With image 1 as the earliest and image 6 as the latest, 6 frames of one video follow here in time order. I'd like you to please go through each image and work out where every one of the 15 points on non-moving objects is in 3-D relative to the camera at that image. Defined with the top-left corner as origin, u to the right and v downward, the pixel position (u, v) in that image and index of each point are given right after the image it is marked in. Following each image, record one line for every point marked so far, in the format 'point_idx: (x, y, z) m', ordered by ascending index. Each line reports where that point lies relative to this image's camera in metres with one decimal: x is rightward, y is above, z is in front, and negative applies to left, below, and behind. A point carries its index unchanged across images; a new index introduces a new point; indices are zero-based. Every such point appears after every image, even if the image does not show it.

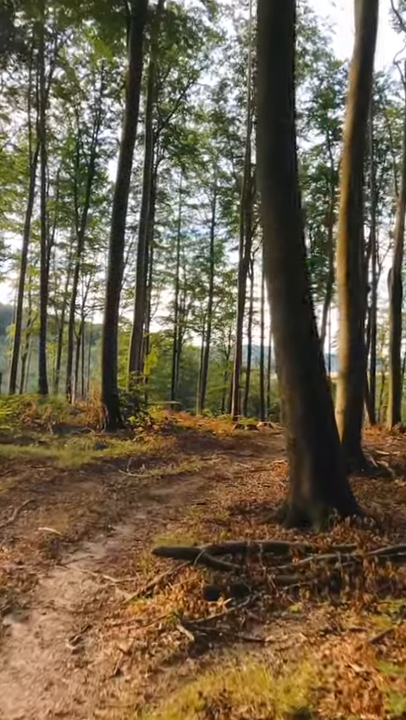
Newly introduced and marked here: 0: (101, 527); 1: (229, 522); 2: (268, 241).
0: (-0.9, -1.5, +5.0) m
1: (+0.3, -1.5, +5.1) m
2: (+0.6, +1.1, +5.2) m
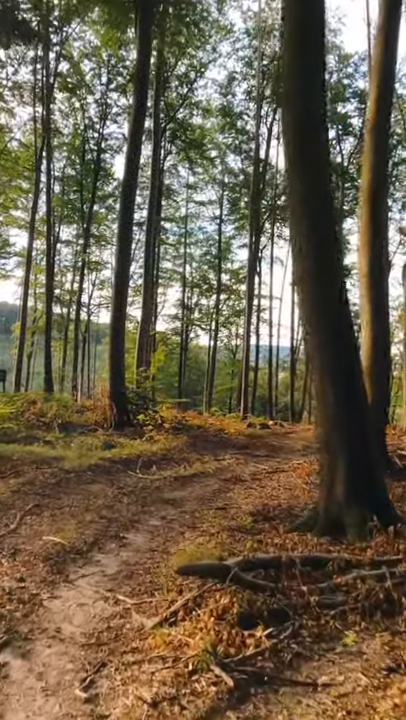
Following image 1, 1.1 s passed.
0: (-0.7, -1.4, +4.5) m
1: (+0.4, -1.4, +4.6) m
2: (+0.8, +1.1, +4.7) m
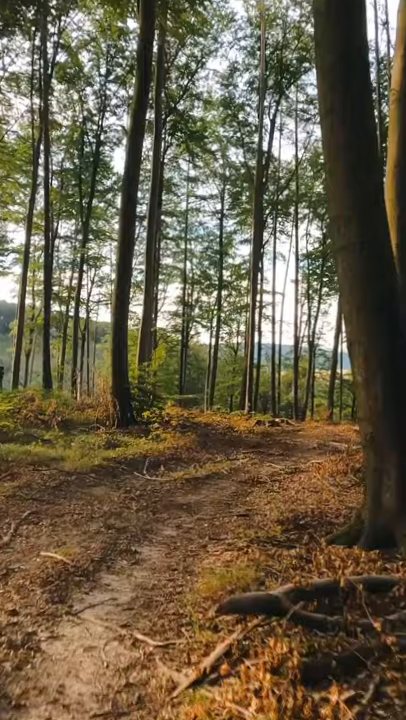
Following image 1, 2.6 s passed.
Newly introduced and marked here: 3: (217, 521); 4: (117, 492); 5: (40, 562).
0: (-0.6, -1.3, +3.8) m
1: (+0.6, -1.3, +3.9) m
2: (+0.9, +1.3, +4.0) m
3: (+0.1, -1.4, +4.8) m
4: (-0.9, -1.4, +5.9) m
5: (-1.0, -1.3, +3.5) m
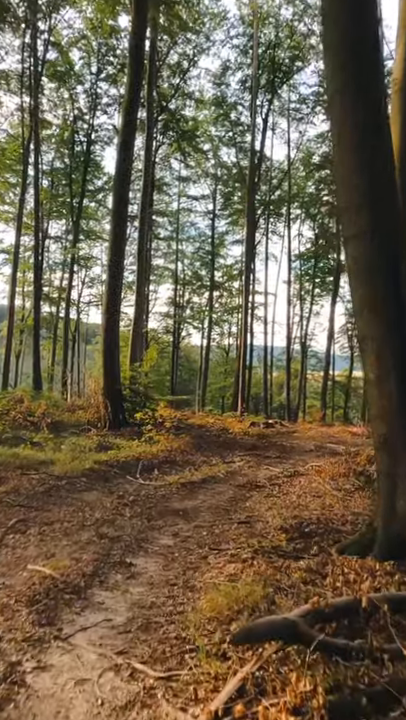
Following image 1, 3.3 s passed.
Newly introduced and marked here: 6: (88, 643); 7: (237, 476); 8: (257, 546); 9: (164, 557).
0: (-0.5, -1.3, +3.5) m
1: (+0.6, -1.2, +3.6) m
2: (+0.9, +1.3, +3.7) m
3: (+0.1, -1.3, +4.5) m
4: (-0.9, -1.4, +5.7) m
5: (-1.0, -1.2, +3.2) m
6: (-0.5, -1.2, +2.4) m
7: (+0.4, -1.4, +7.0) m
8: (+0.4, -1.3, +3.8) m
9: (-0.3, -1.3, +3.8) m
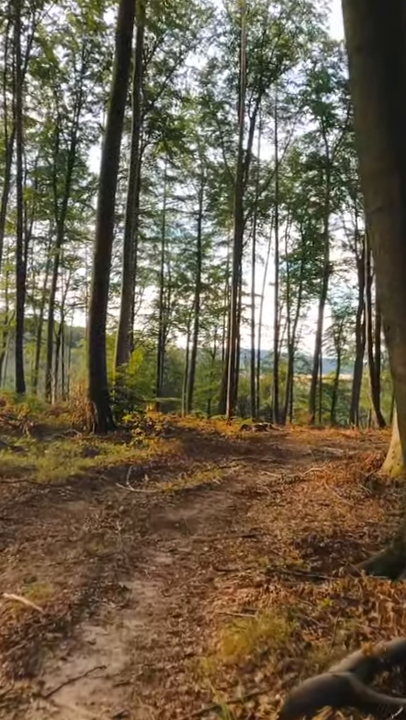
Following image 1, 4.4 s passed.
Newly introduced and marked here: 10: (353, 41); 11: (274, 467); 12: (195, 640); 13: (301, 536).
0: (-0.5, -1.2, +3.0) m
1: (+0.7, -1.2, +3.2) m
2: (+1.0, +1.3, +3.3) m
3: (+0.1, -1.3, +4.0) m
4: (-1.0, -1.3, +5.1) m
5: (-1.0, -1.2, +2.7) m
6: (-0.4, -1.2, +1.9) m
7: (+0.4, -1.4, +6.5) m
8: (+0.4, -1.2, +3.3) m
9: (-0.2, -1.3, +3.3) m
10: (+0.9, +1.8, +3.3) m
11: (+1.0, -1.5, +7.8) m
12: (0.0, -1.2, +2.4) m
13: (+0.7, -1.3, +4.0) m
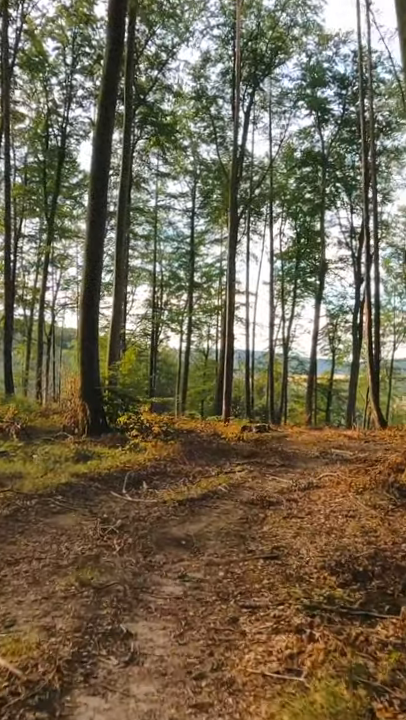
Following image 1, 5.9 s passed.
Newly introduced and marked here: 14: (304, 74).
0: (-0.4, -1.2, +2.4) m
1: (+0.8, -1.1, +2.5) m
2: (+1.0, +1.4, +2.7) m
3: (+0.2, -1.2, +3.4) m
4: (-0.9, -1.3, +4.5) m
5: (-0.9, -1.1, +2.1) m
6: (-0.3, -1.1, +1.3) m
7: (+0.4, -1.4, +5.9) m
8: (+0.5, -1.1, +2.7) m
9: (-0.1, -1.2, +2.6) m
10: (+1.0, +1.9, +2.7) m
11: (+1.0, -1.4, +7.2) m
12: (+0.1, -1.1, +1.8) m
13: (+0.8, -1.2, +3.4) m
14: (+3.4, +9.7, +19.0) m
